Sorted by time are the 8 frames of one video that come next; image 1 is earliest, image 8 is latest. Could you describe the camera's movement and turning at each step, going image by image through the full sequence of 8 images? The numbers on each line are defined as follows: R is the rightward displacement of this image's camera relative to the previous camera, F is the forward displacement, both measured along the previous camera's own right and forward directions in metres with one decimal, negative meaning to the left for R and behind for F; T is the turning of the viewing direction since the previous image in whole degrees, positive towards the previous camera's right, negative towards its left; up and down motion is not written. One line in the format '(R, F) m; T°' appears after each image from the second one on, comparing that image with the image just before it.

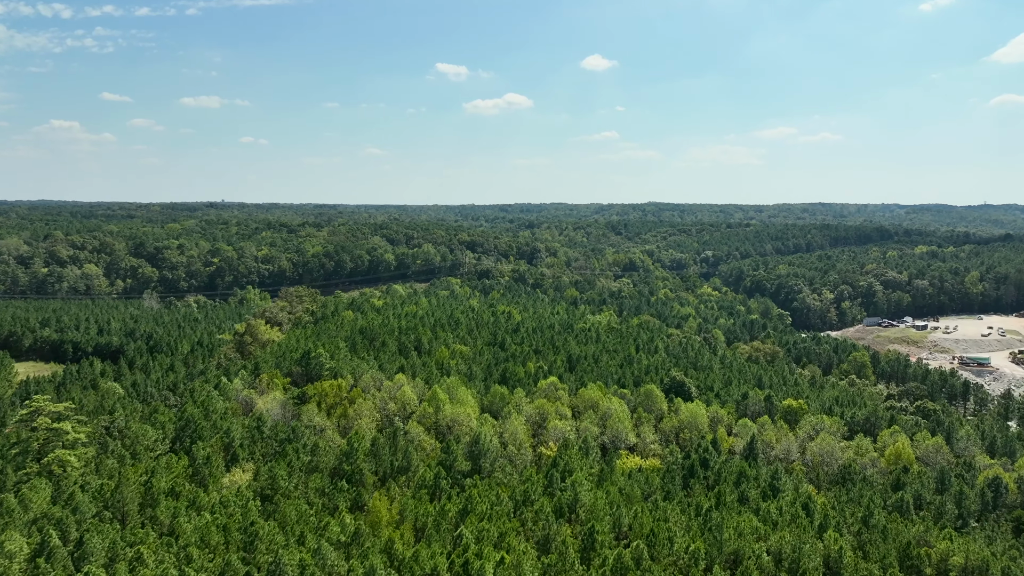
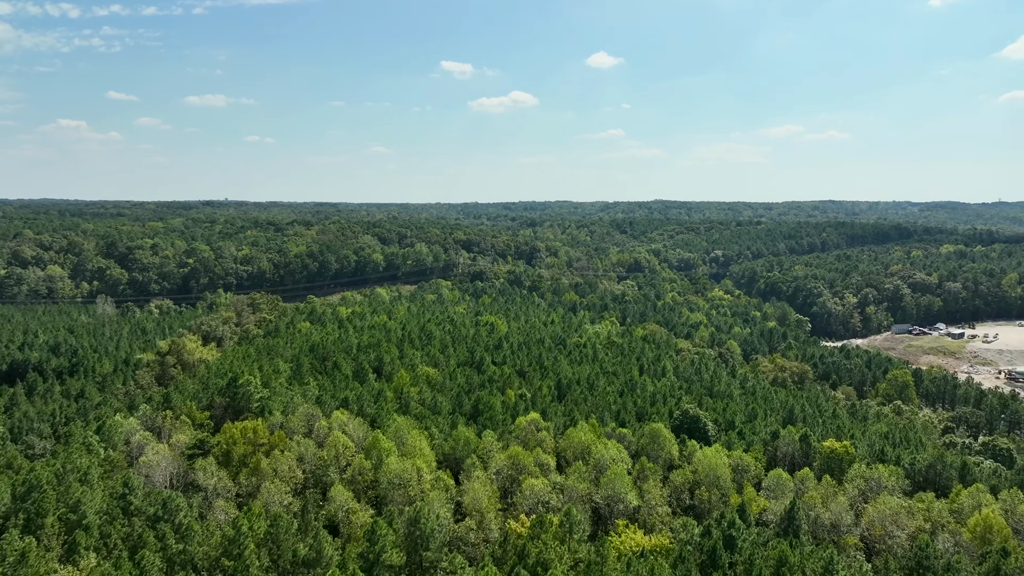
(+2.6, +13.0) m; 0°
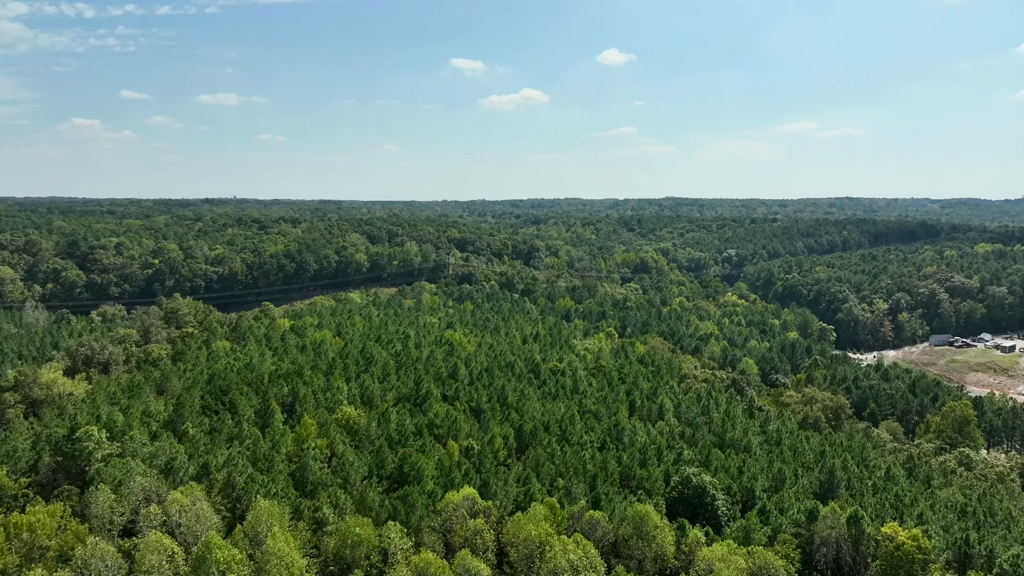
(+4.4, +15.1) m; -1°
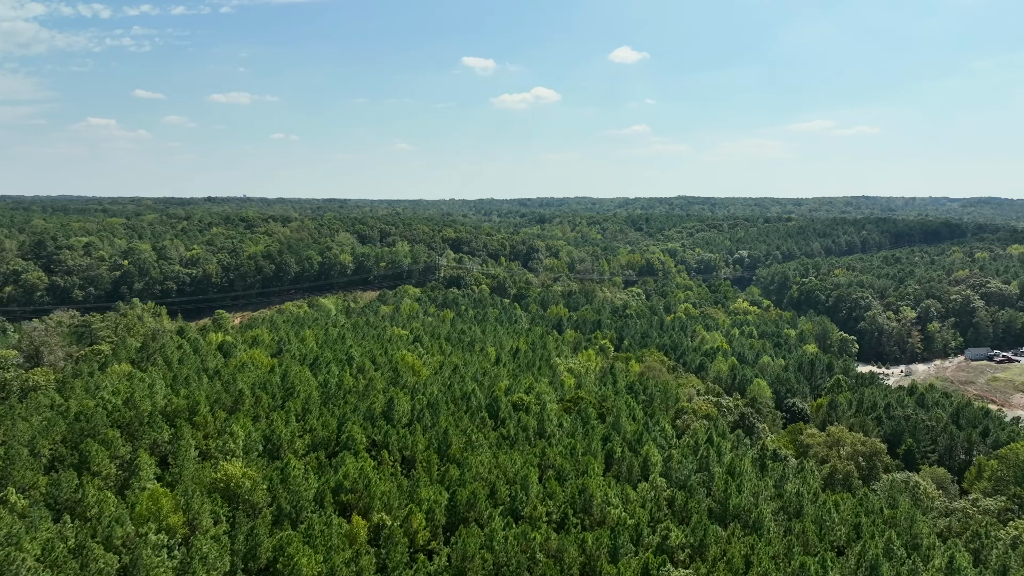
(+4.0, +11.7) m; -1°
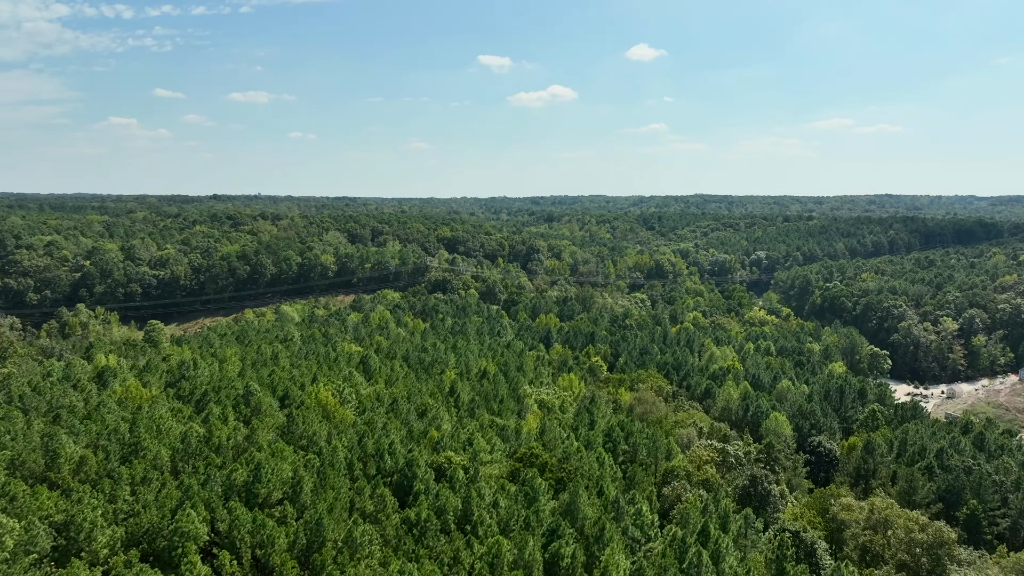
(+4.7, +13.4) m; -1°
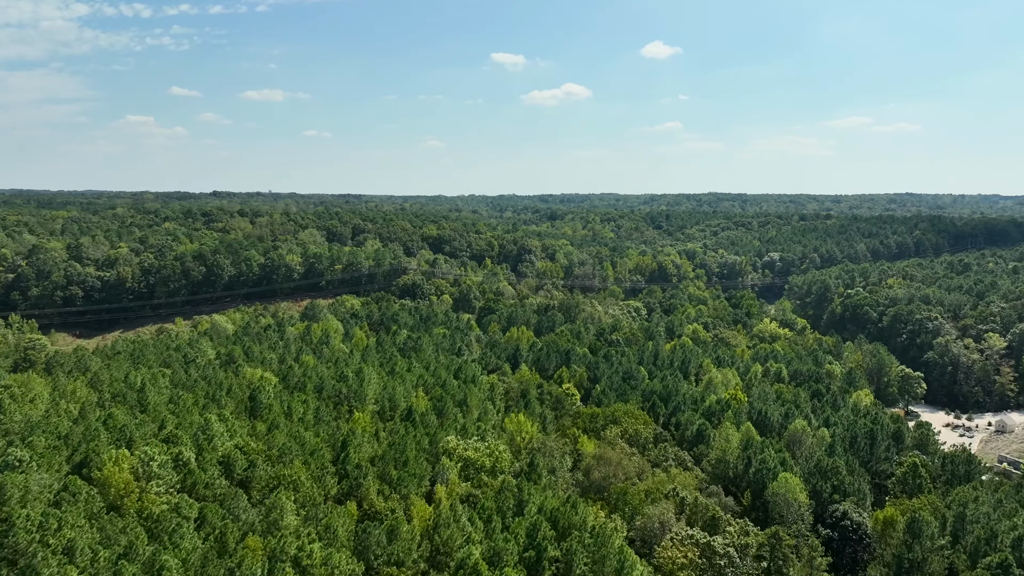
(+5.9, +15.0) m; -1°
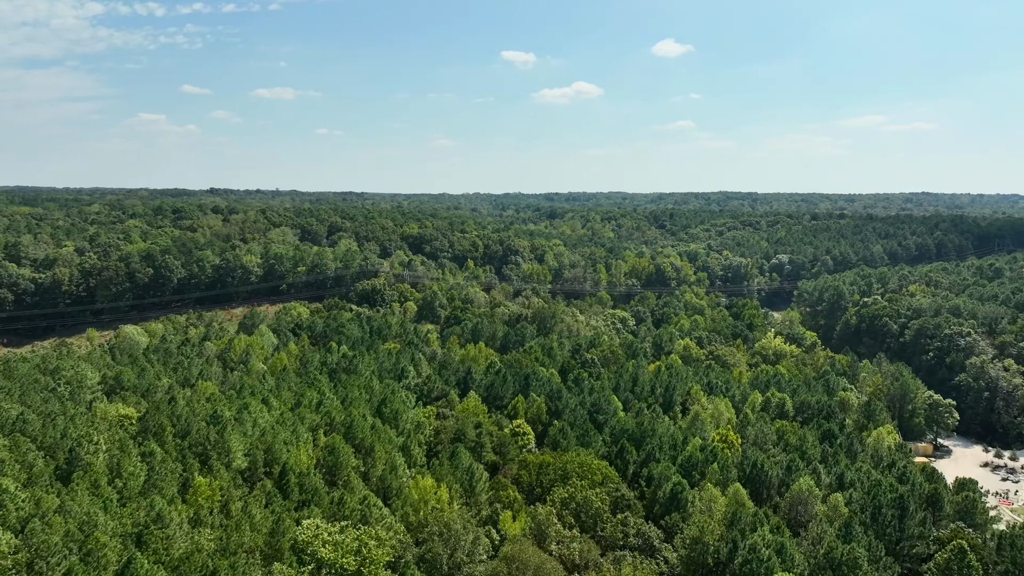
(+5.7, +13.1) m; -1°
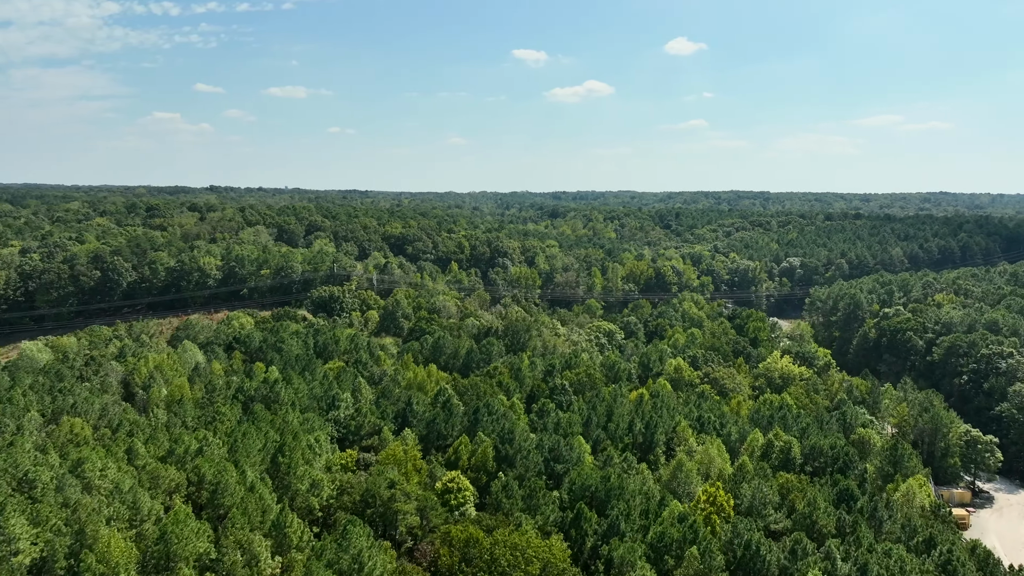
(+4.9, +11.5) m; -1°
